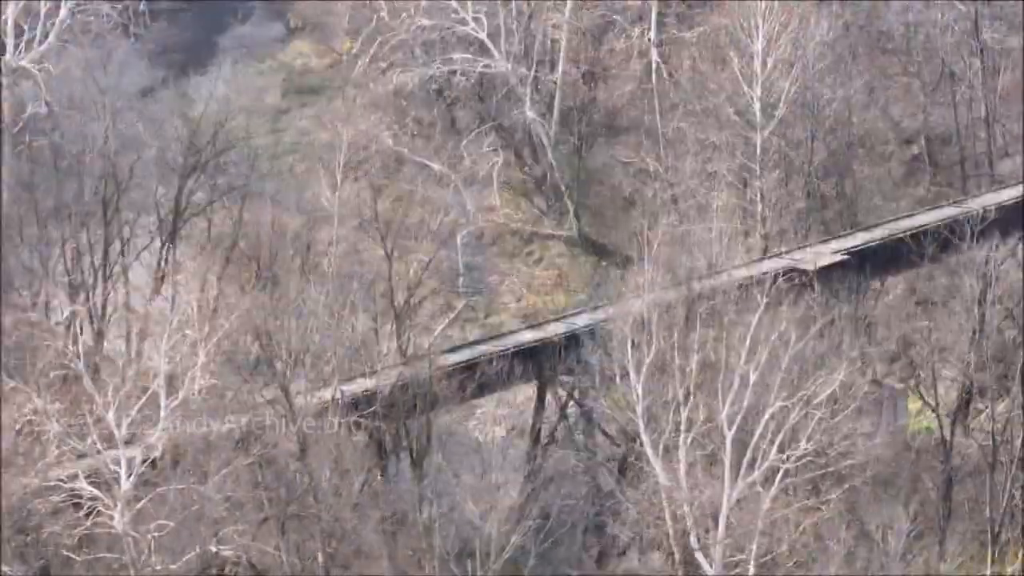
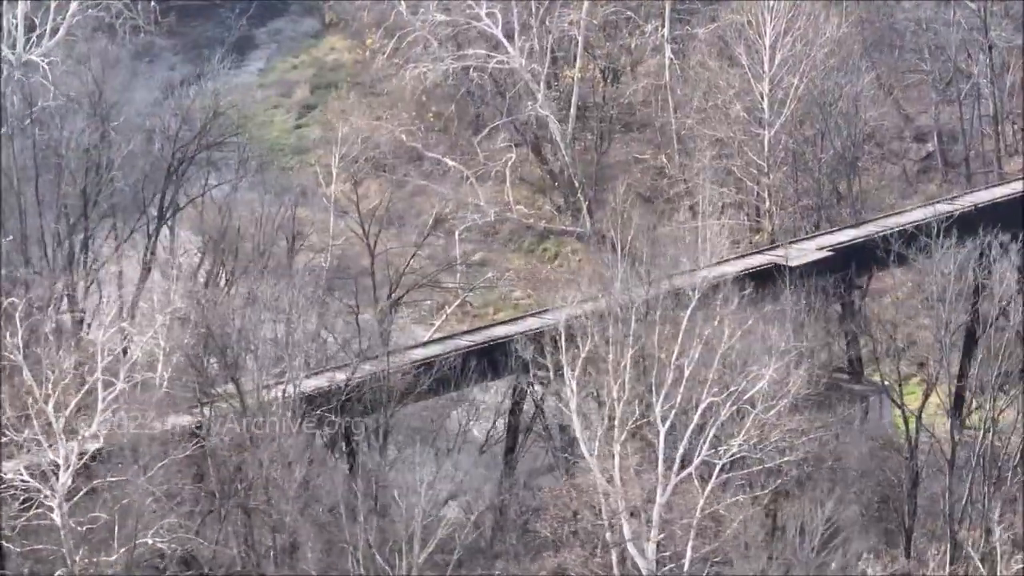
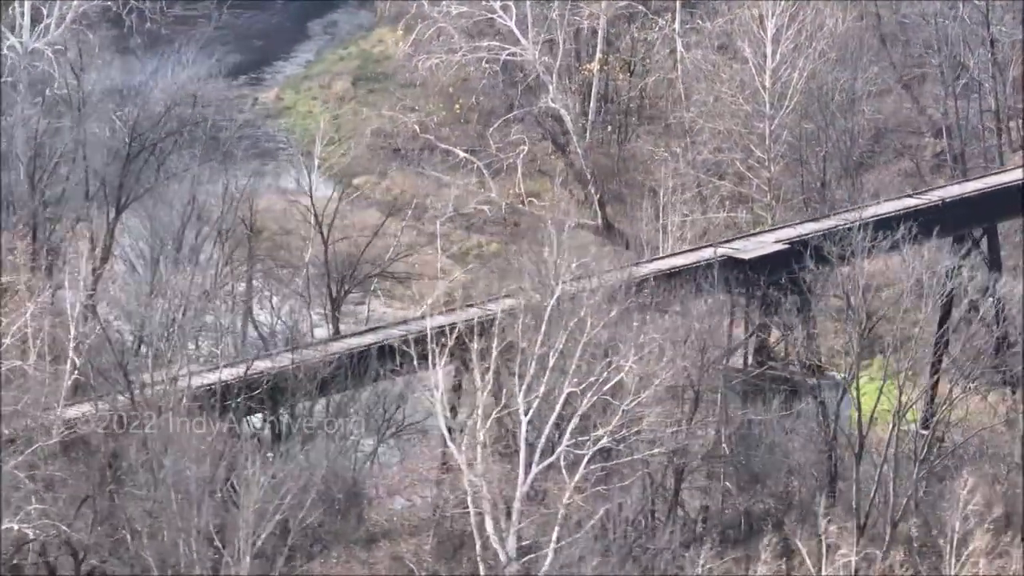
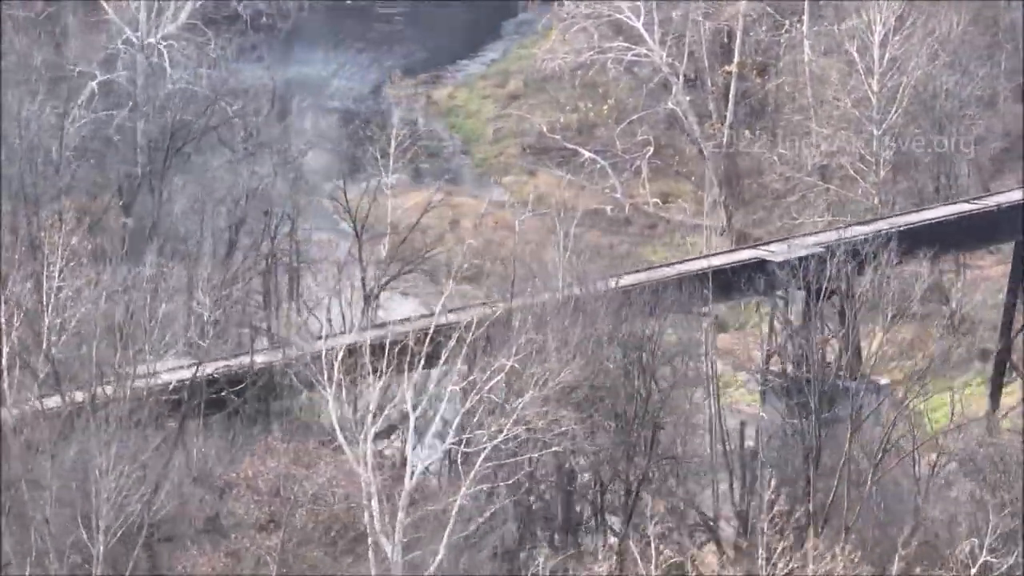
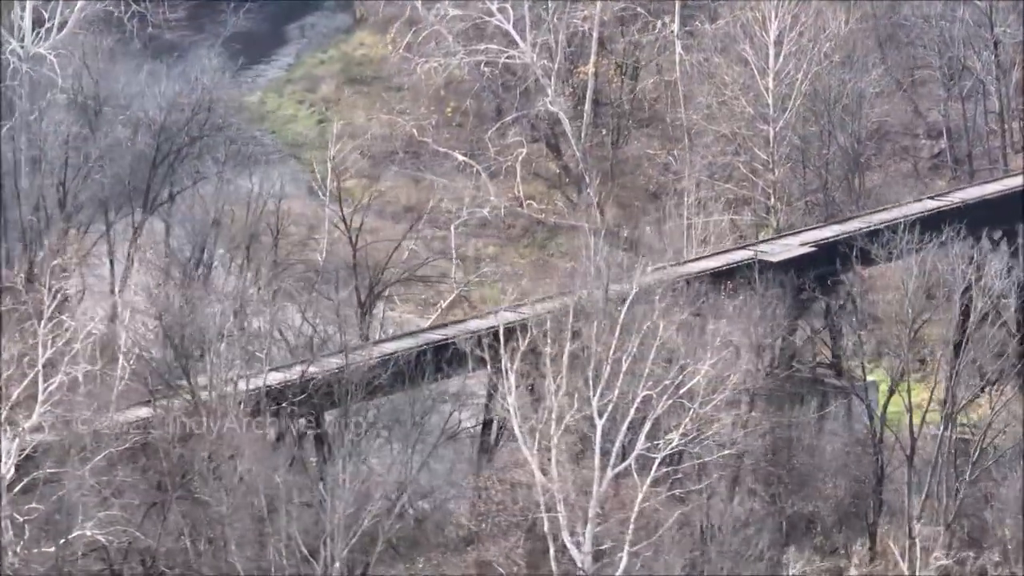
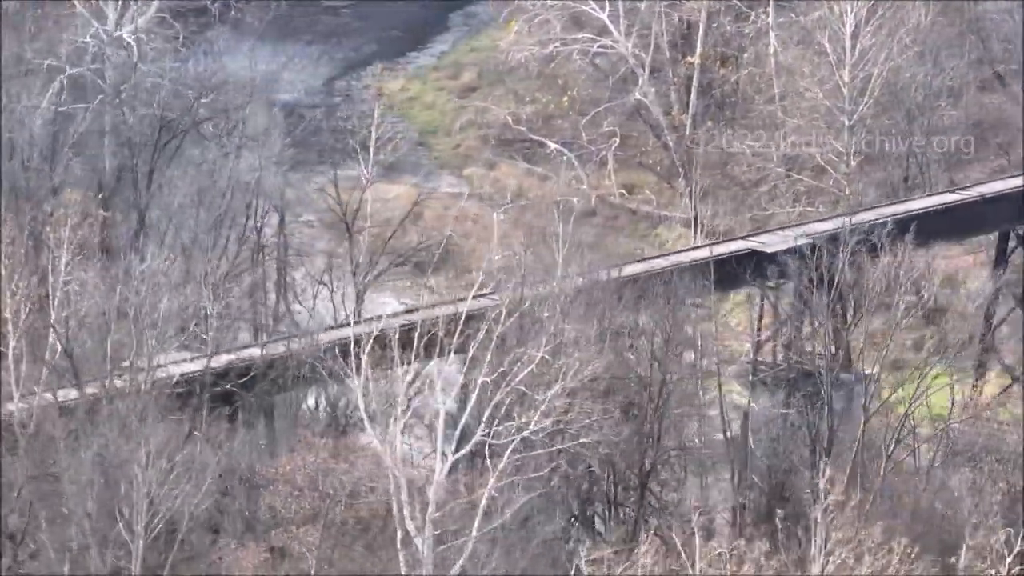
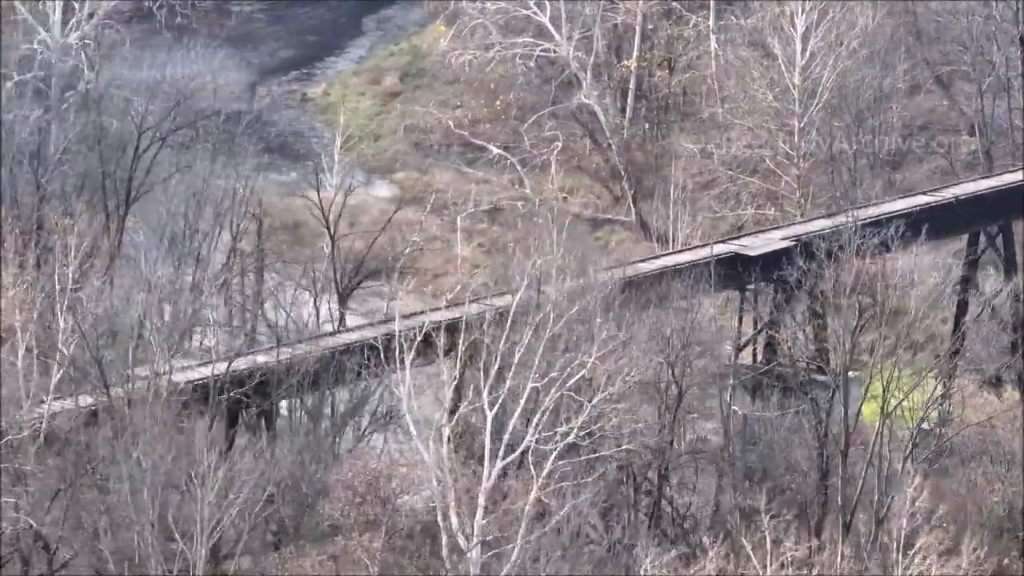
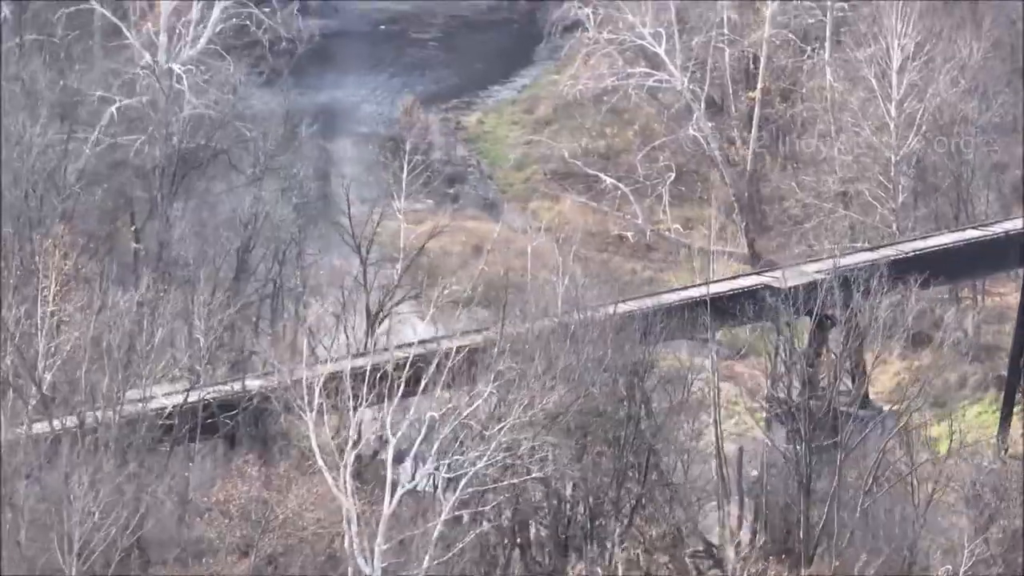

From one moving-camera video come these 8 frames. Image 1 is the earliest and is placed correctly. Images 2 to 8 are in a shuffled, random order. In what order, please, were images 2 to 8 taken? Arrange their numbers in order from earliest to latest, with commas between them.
2, 5, 3, 7, 6, 4, 8
